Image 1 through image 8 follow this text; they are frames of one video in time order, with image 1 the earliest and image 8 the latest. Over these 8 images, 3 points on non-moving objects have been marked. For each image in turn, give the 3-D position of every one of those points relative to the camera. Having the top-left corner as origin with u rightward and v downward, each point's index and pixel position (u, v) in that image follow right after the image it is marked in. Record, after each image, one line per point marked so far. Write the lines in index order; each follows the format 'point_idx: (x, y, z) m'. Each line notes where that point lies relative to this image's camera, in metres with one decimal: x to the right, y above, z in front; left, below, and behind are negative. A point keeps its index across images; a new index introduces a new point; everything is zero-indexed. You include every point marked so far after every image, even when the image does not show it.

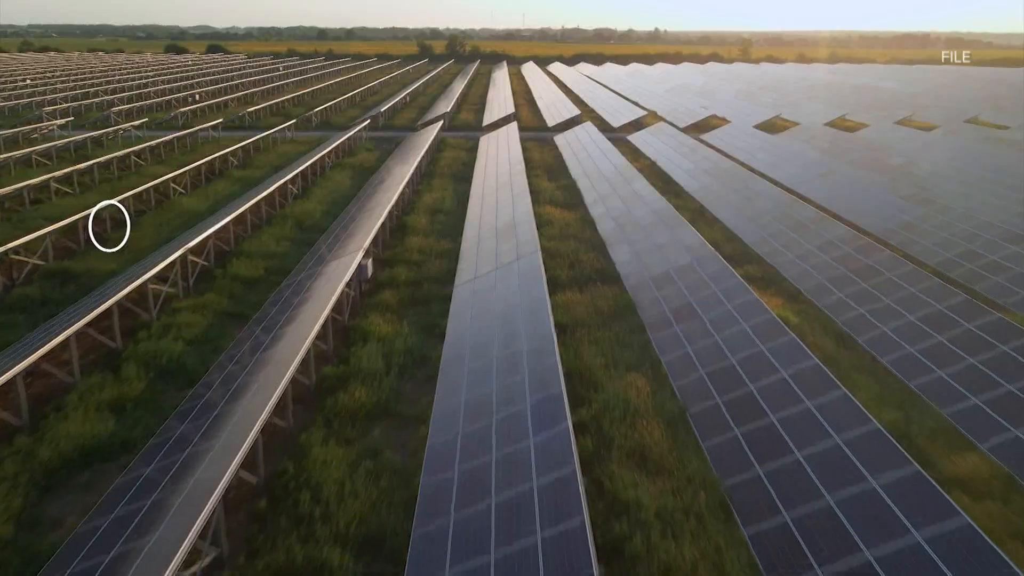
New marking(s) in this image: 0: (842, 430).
0: (+4.5, -1.9, +5.1) m
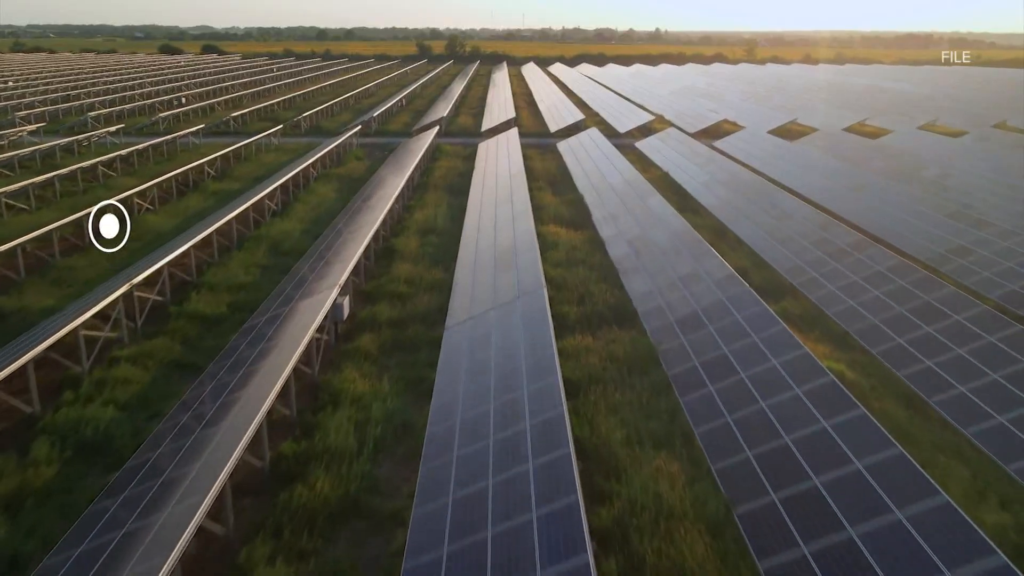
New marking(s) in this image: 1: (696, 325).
0: (+4.5, -2.8, +3.8) m
1: (+3.5, -0.7, +7.2) m
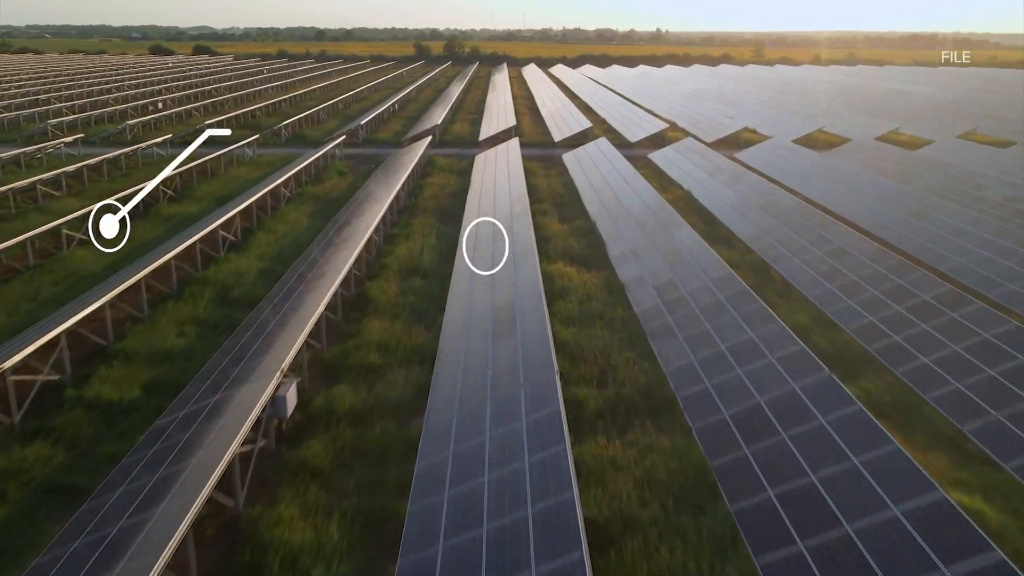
0: (+4.5, -4.1, +1.9) m
1: (+3.5, -2.0, +5.2) m
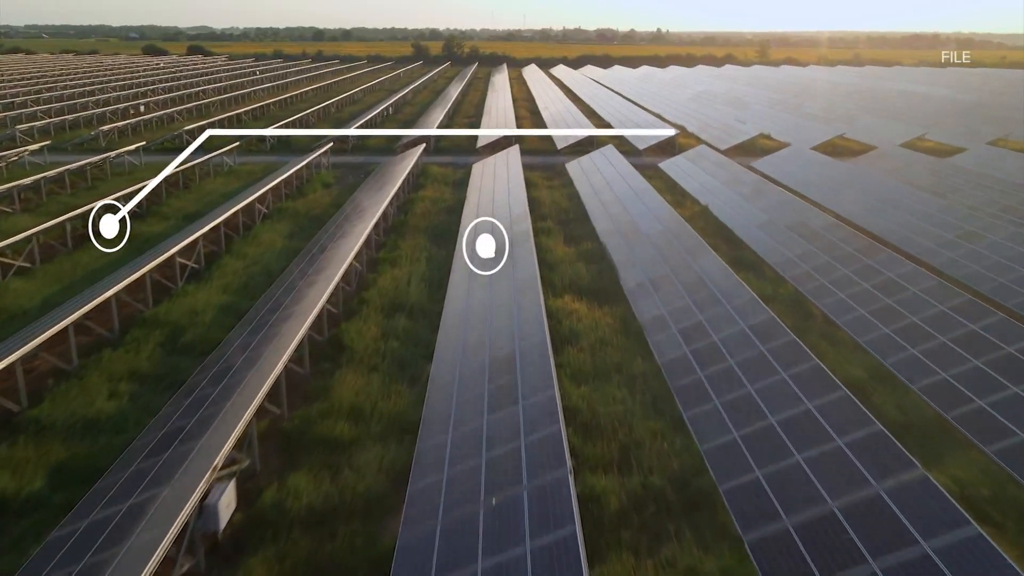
0: (+4.5, -5.0, +0.6) m
1: (+3.5, -2.9, +3.9) m
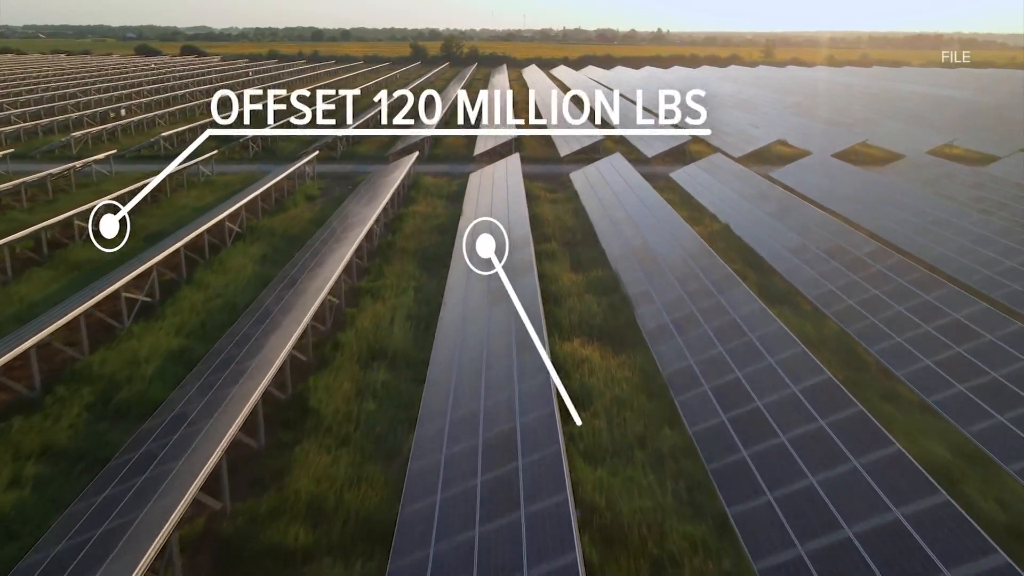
0: (+4.5, -5.8, -0.7) m
1: (+3.5, -3.7, +2.7) m
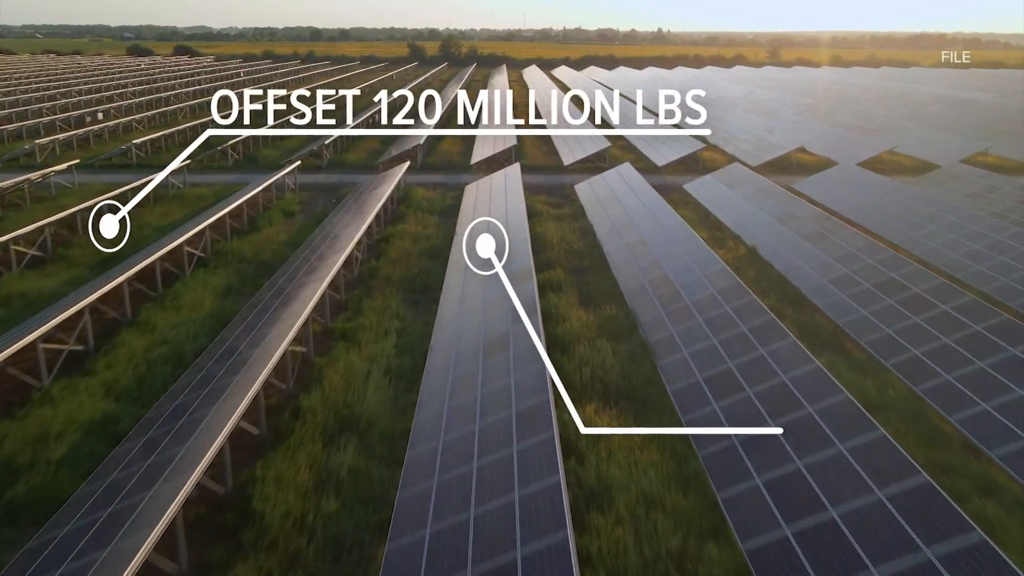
0: (+4.5, -6.6, -2.0) m
1: (+3.5, -4.6, +1.4) m
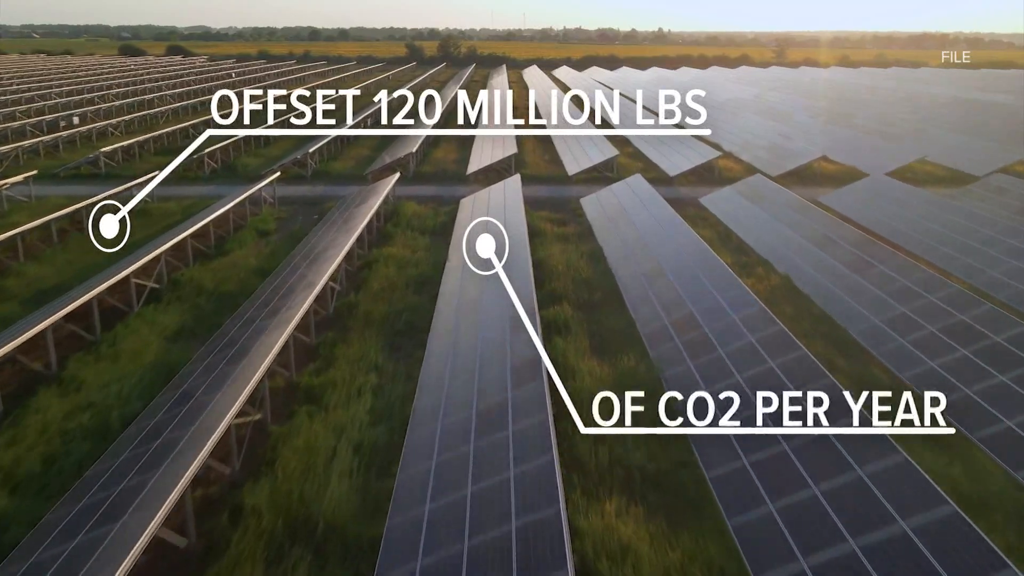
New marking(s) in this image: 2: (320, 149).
0: (+4.5, -7.5, -3.3) m
1: (+3.5, -5.4, +0.1) m
2: (-8.6, +6.3, +16.9) m
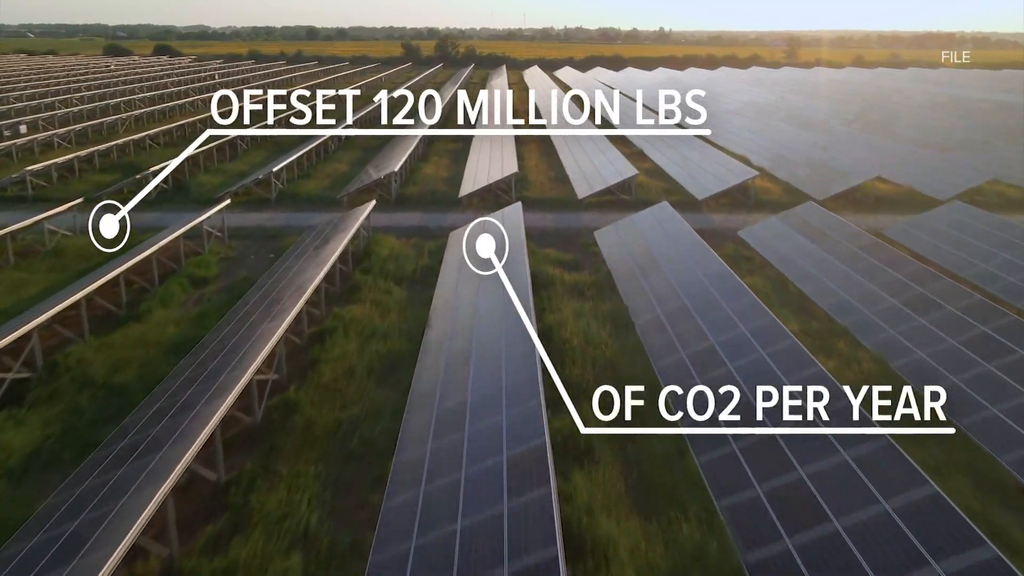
0: (+4.5, -9.0, -5.6) m
1: (+3.5, -6.9, -2.2) m
2: (-8.7, +4.8, +14.5) m
